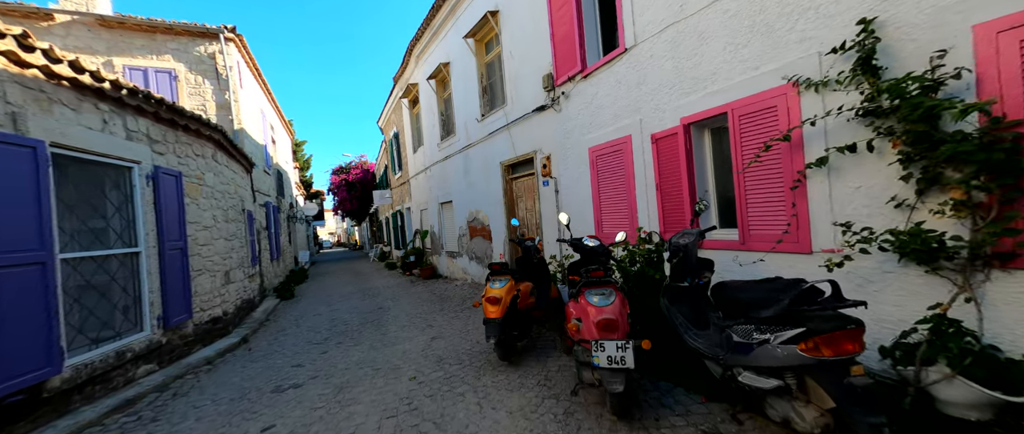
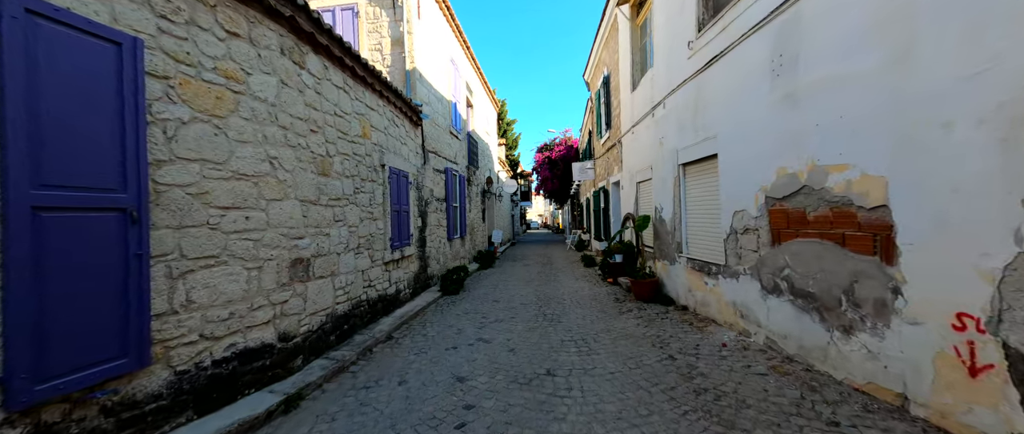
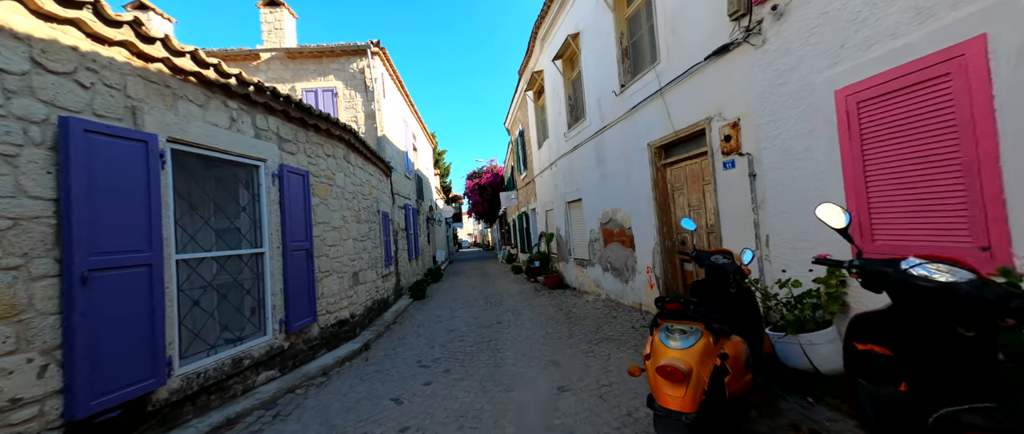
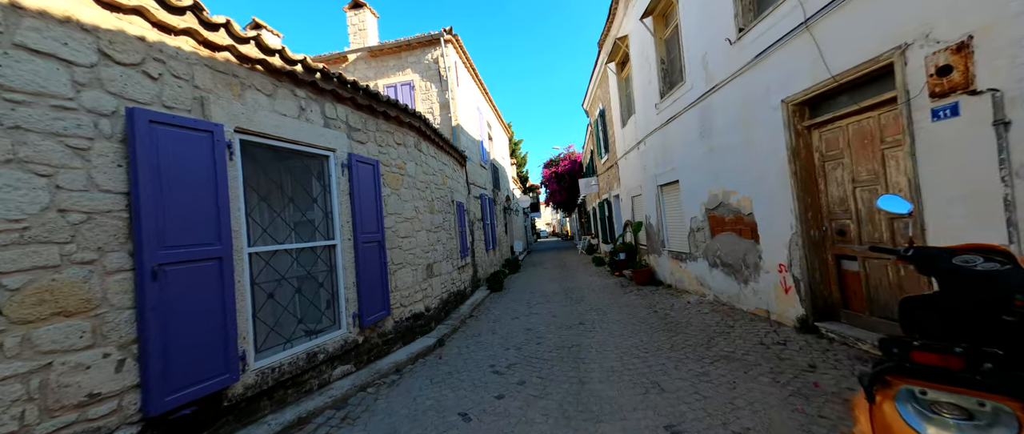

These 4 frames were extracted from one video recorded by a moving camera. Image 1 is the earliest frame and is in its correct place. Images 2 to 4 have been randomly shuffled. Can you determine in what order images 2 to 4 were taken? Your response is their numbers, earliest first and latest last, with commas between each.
3, 4, 2
